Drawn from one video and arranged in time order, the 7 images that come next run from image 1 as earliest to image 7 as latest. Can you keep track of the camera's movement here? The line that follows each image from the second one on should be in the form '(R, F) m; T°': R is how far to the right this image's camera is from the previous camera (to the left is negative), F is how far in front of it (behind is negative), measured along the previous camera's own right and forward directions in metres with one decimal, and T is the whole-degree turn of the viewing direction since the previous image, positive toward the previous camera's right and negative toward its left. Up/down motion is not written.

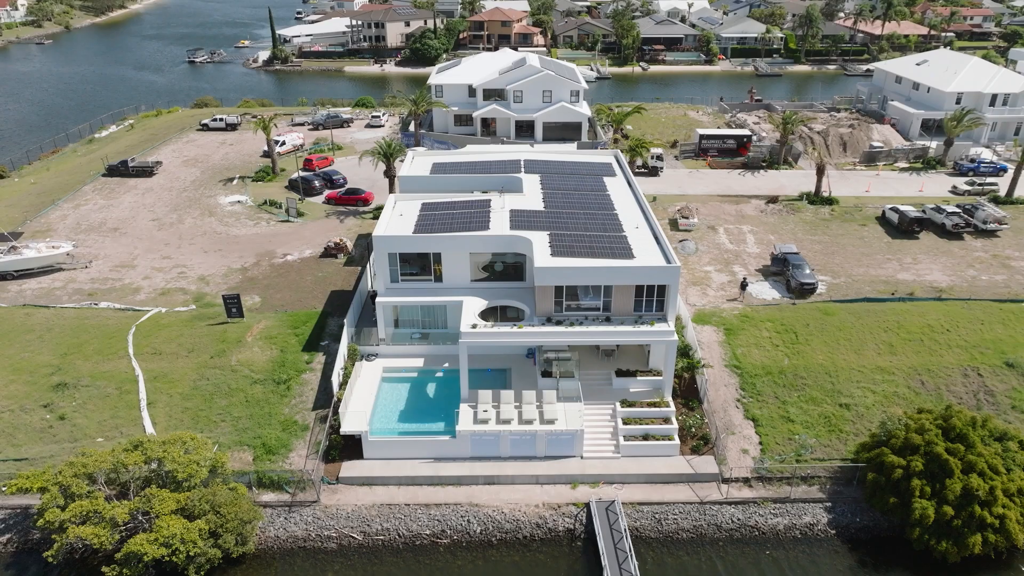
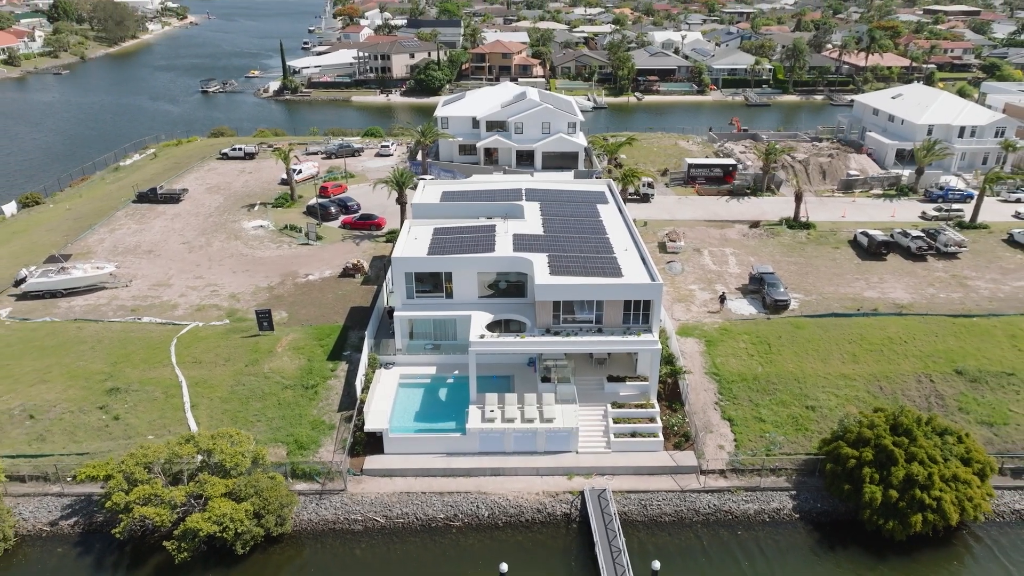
(-0.1, -2.2) m; 0°
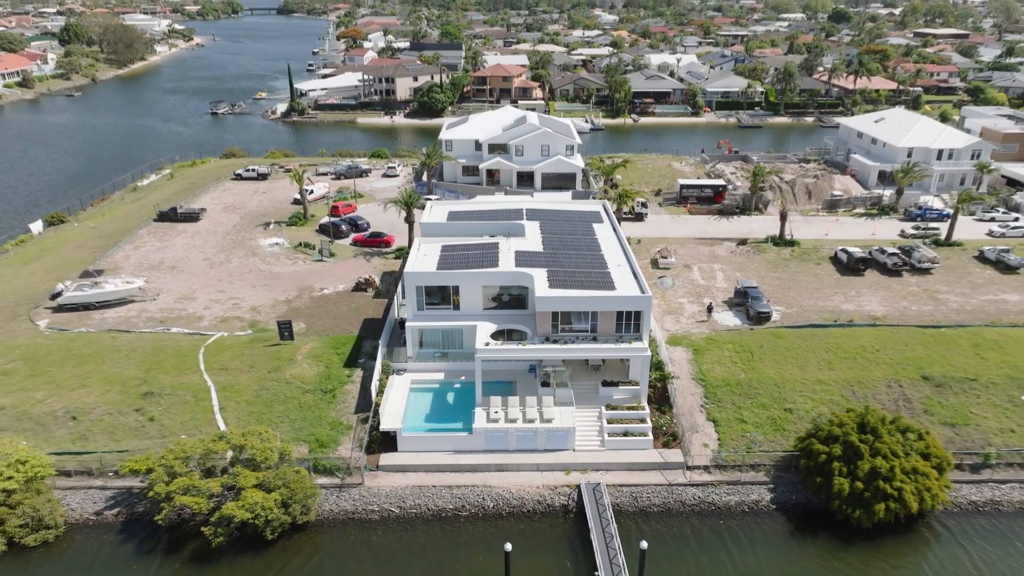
(-0.1, -1.8) m; 0°
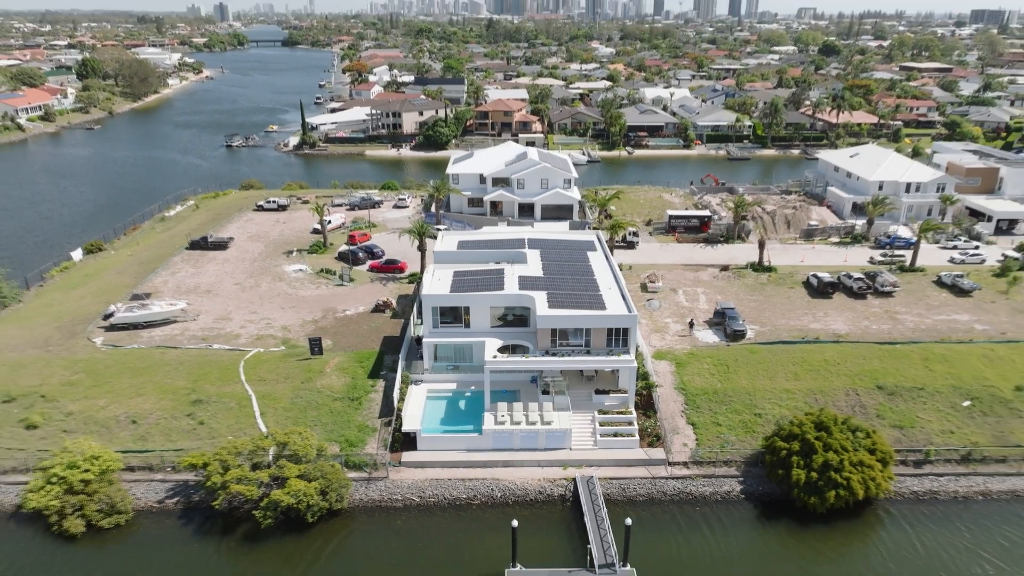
(-0.2, -3.1) m; 0°
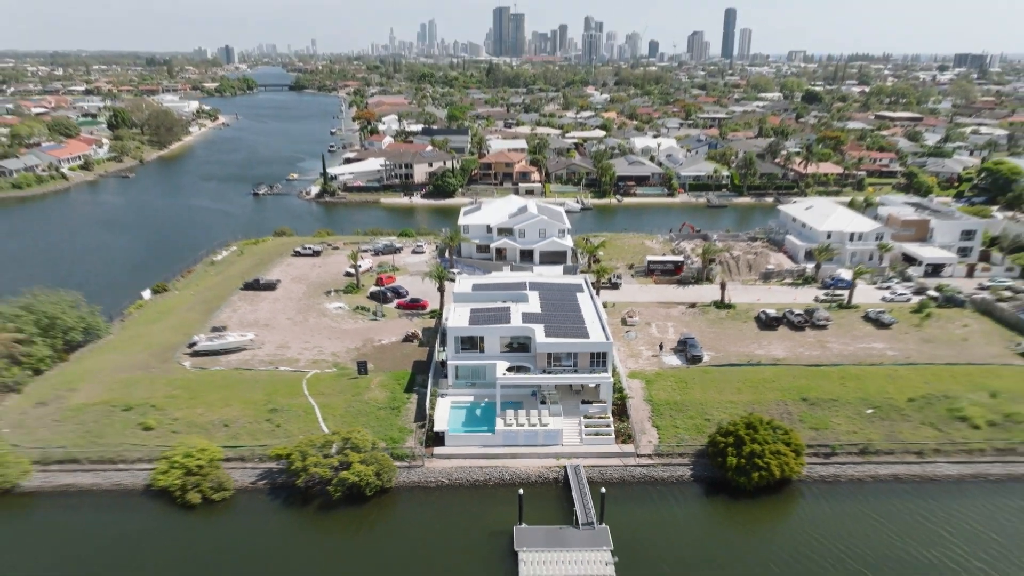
(-0.3, -7.2) m; 0°
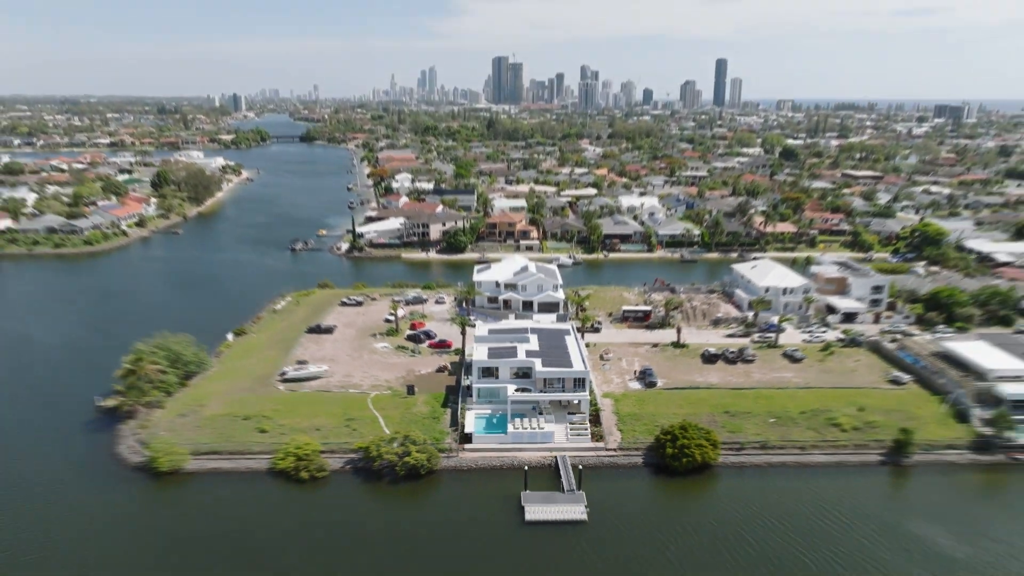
(-0.5, -13.2) m; 0°
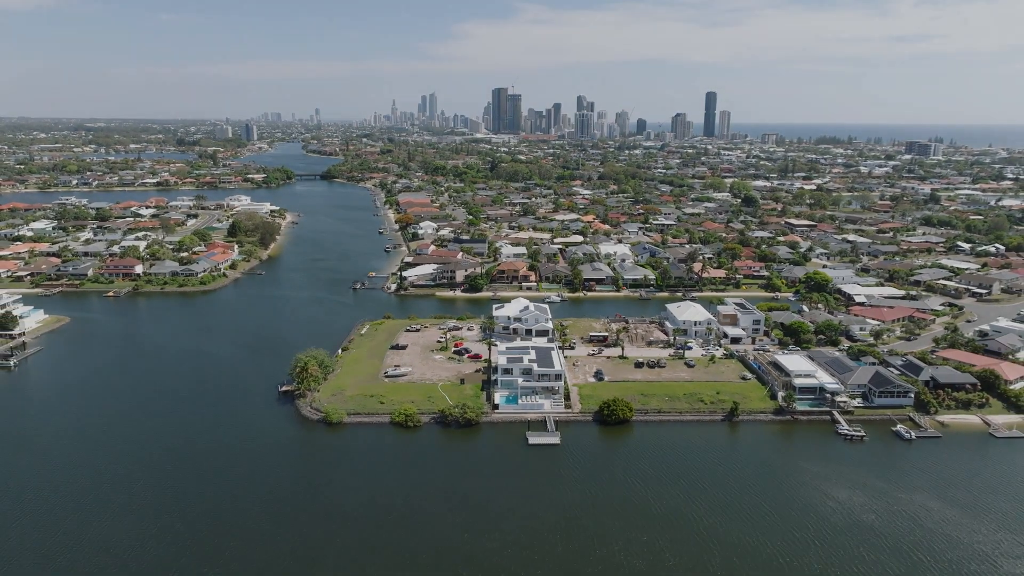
(-1.2, -34.3) m; 0°
